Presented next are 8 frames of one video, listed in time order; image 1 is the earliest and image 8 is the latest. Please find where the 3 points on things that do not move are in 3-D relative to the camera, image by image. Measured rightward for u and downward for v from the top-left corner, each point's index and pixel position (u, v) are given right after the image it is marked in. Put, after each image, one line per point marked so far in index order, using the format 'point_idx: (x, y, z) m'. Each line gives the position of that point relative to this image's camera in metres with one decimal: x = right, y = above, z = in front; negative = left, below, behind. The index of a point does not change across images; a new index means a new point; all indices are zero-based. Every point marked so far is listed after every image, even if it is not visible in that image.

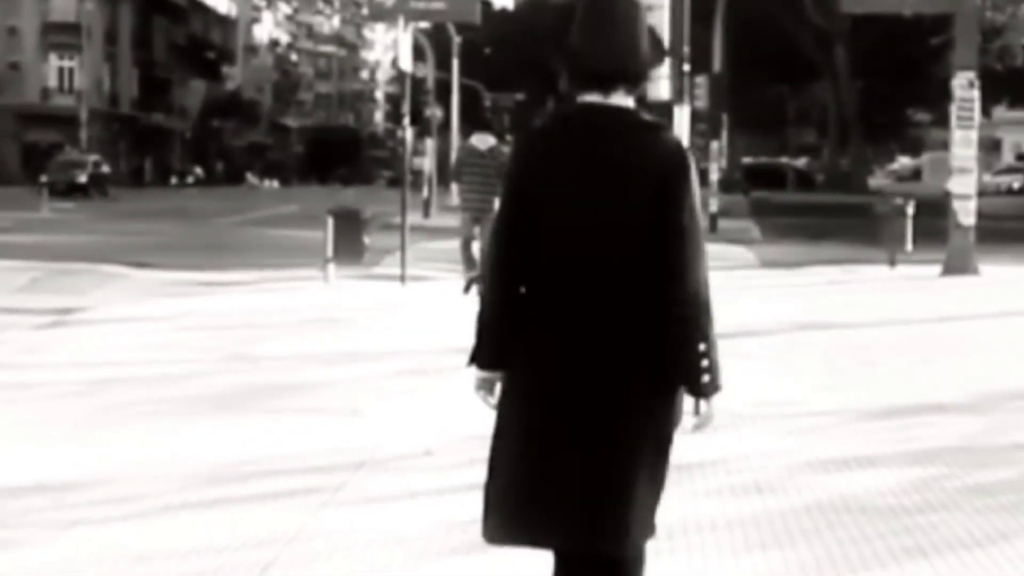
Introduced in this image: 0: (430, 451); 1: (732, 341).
0: (-0.4, -0.8, +10.4) m
1: (+1.8, -0.5, +17.1) m
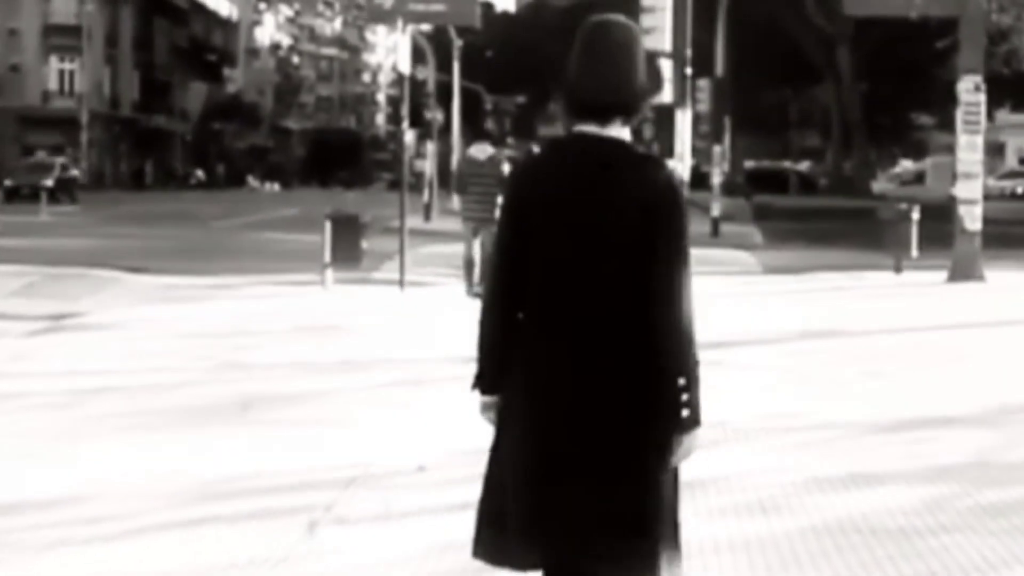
0: (-0.4, -0.9, +10.1) m
1: (+1.8, -0.5, +16.8) m
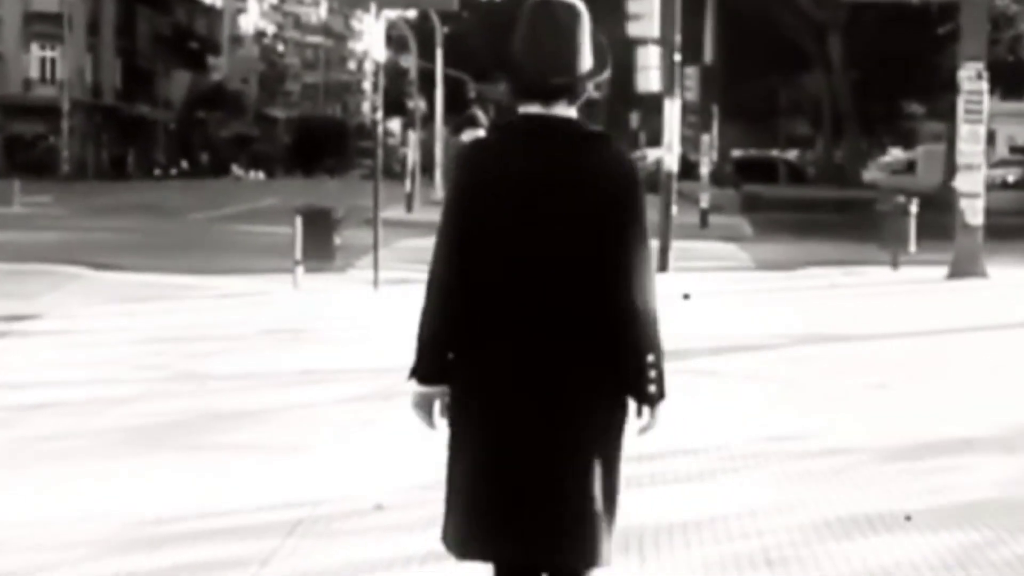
0: (-0.6, -0.9, +8.9) m
1: (+1.6, -0.5, +15.7) m
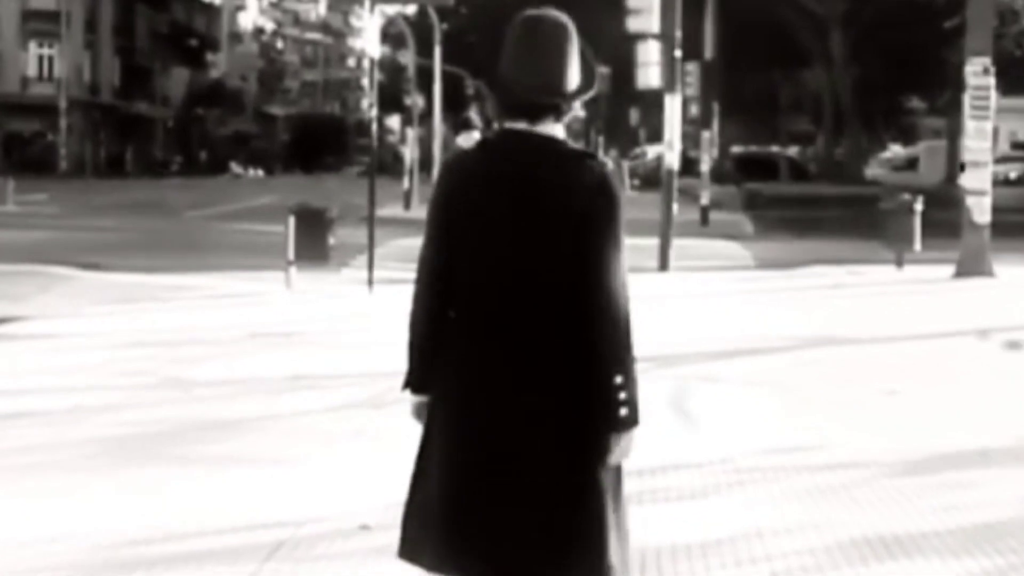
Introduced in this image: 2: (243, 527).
0: (-0.6, -1.0, +8.4) m
1: (+1.6, -0.5, +15.2) m
2: (-1.1, -1.0, +8.4) m
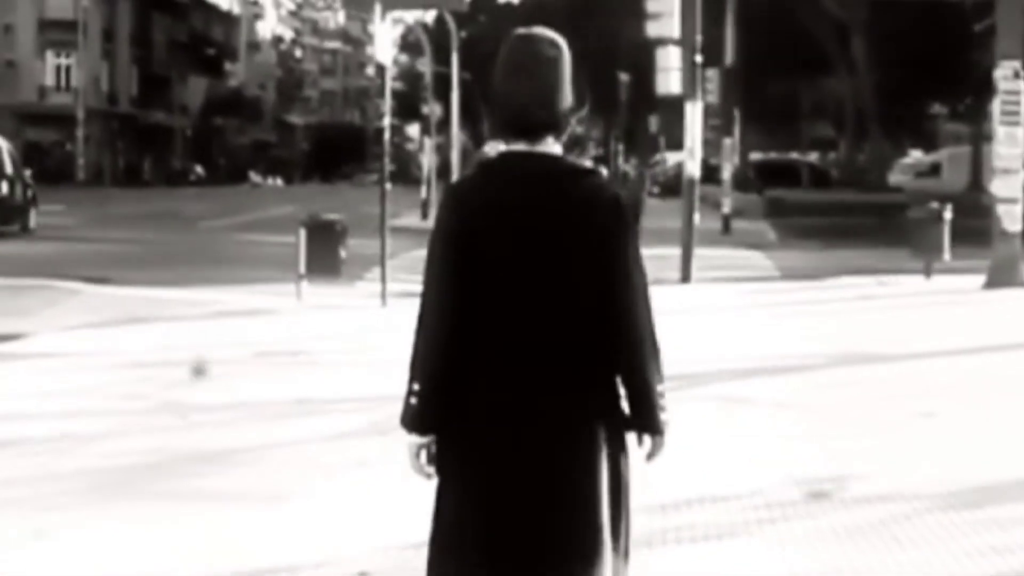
0: (-0.5, -1.1, +7.7) m
1: (+1.7, -0.7, +14.5) m
2: (-1.1, -1.1, +7.8) m
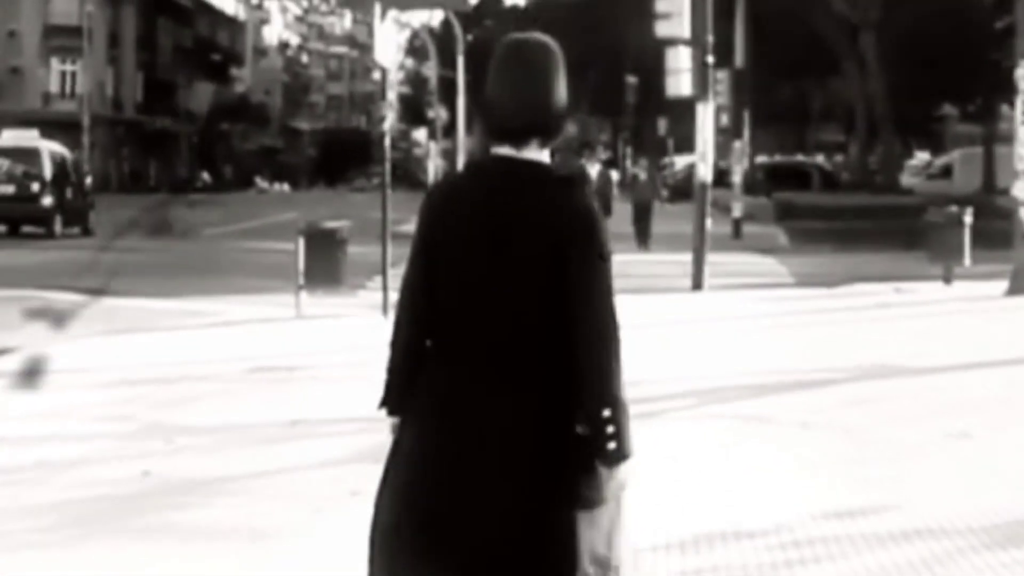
0: (-0.5, -1.1, +6.9) m
1: (+1.8, -0.7, +13.7) m
2: (-1.0, -1.2, +7.0) m
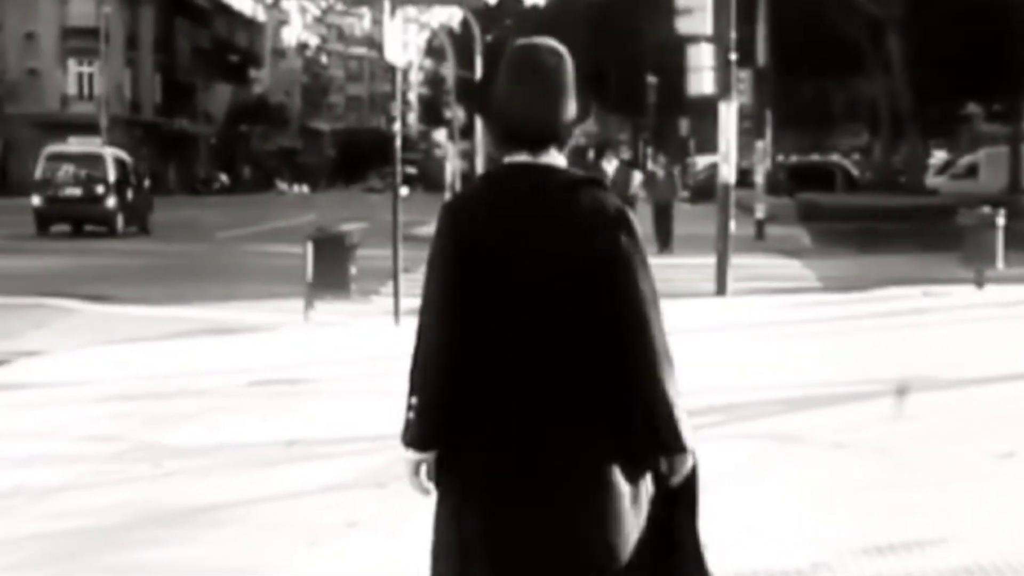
0: (-0.5, -1.2, +6.2) m
1: (+1.8, -0.8, +12.9) m
2: (-1.0, -1.2, +6.2) m
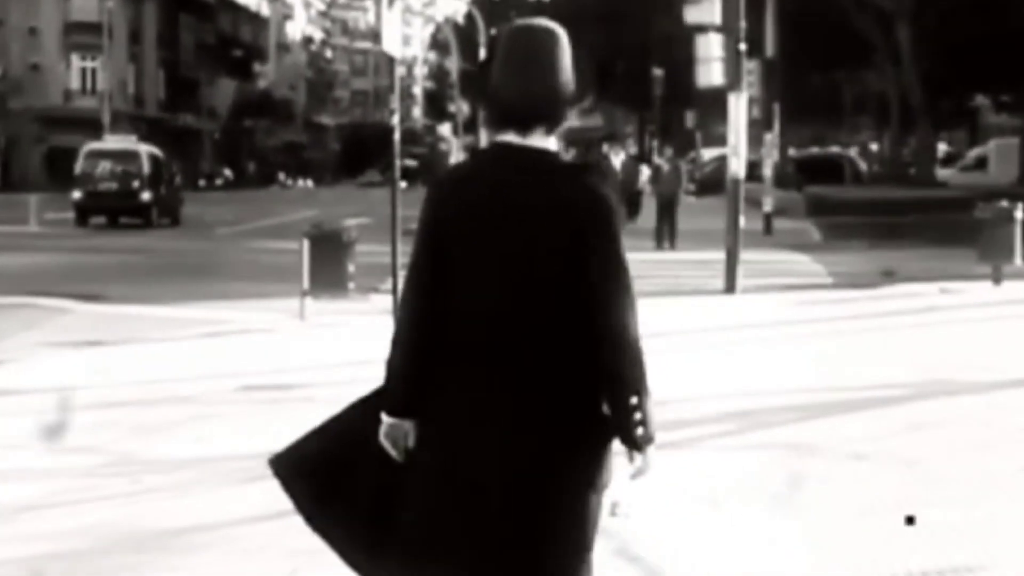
0: (-0.5, -1.2, +5.5) m
1: (+1.9, -0.8, +12.2) m
2: (-1.0, -1.3, +5.5) m
